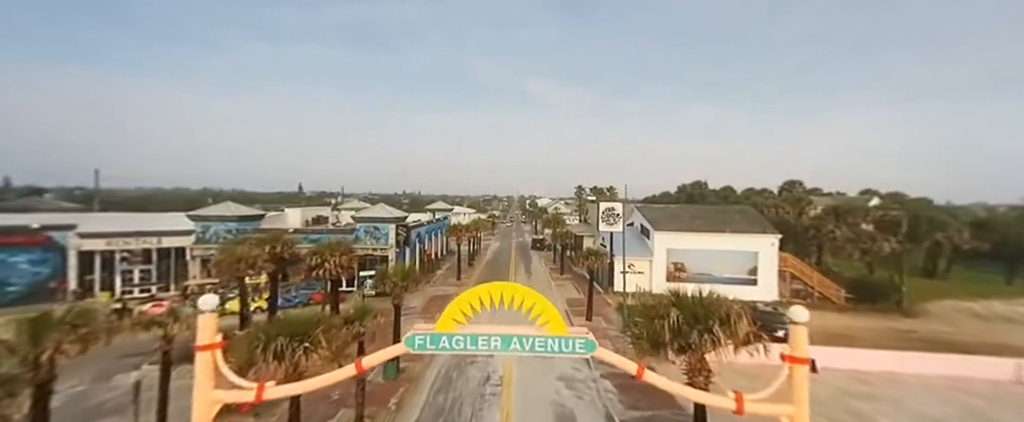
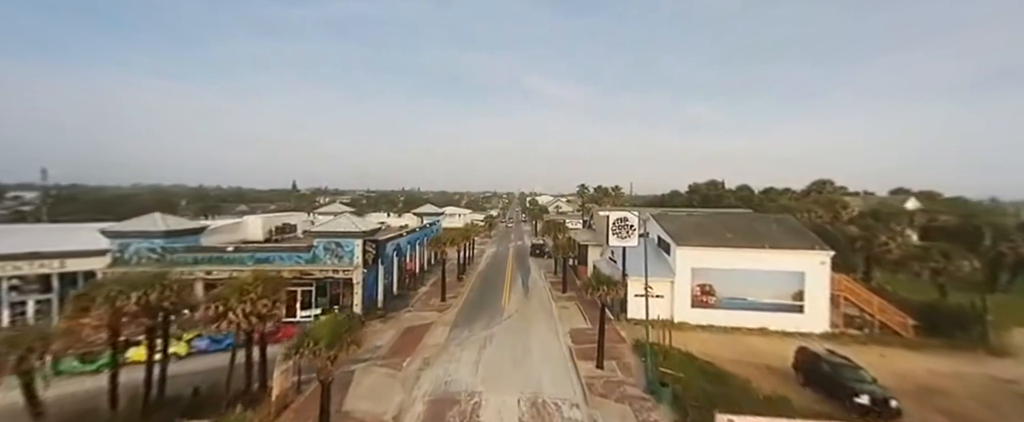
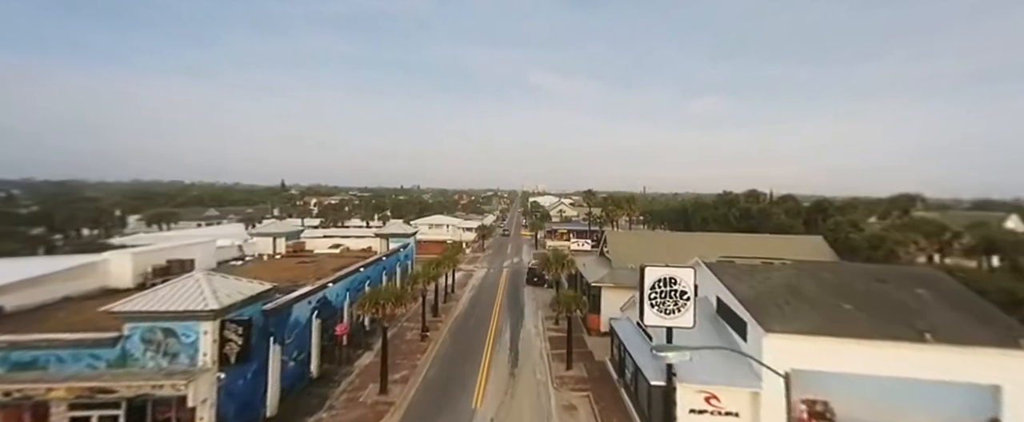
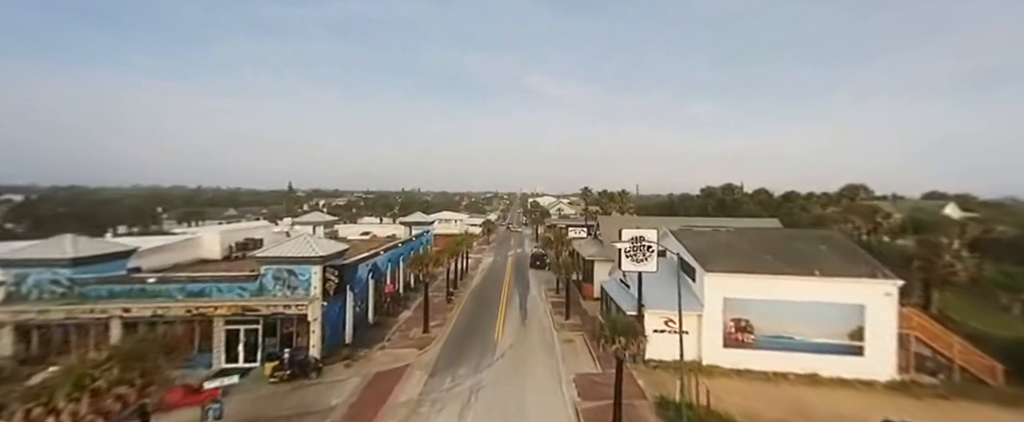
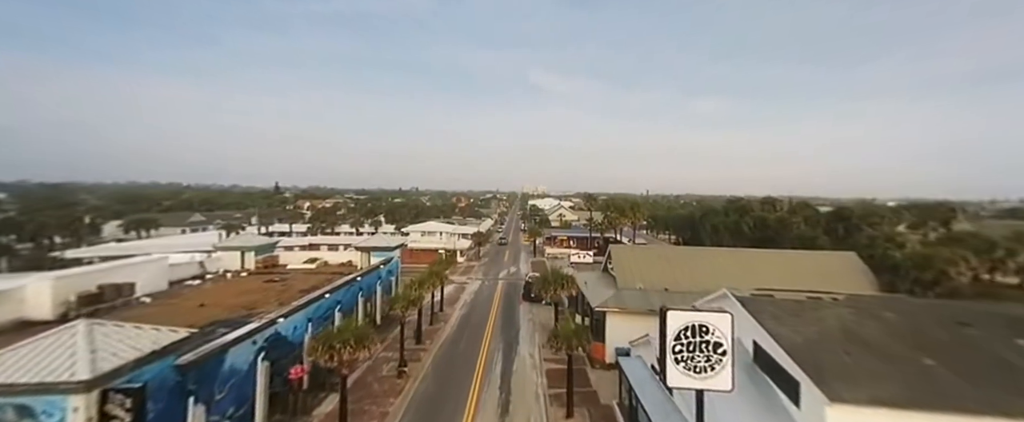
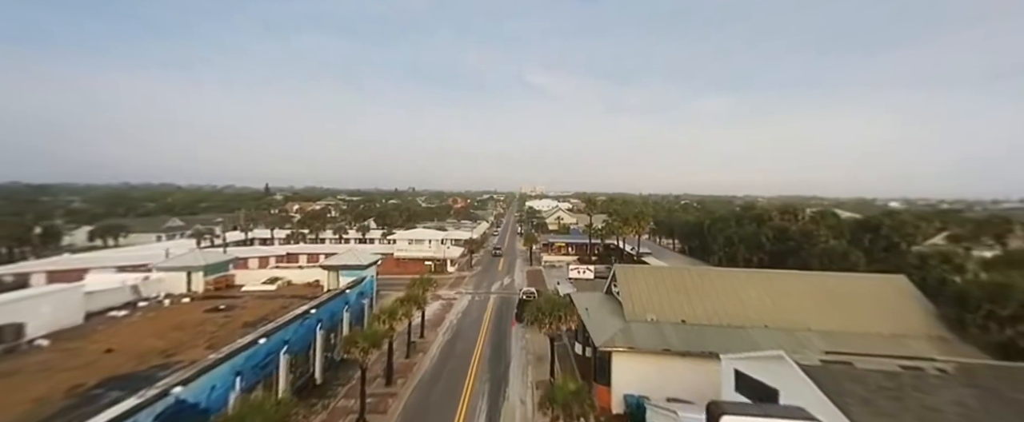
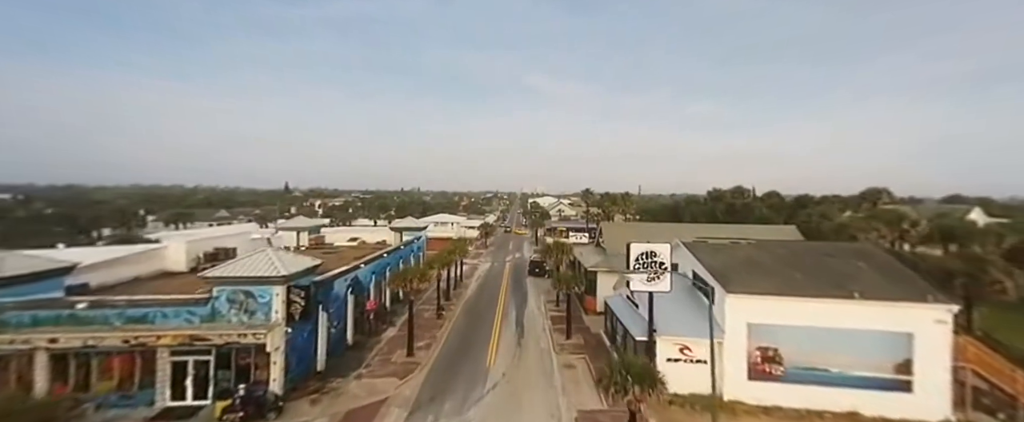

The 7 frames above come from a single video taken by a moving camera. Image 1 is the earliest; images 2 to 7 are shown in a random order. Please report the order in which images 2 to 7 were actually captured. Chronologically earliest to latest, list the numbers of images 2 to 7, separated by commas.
2, 4, 7, 3, 5, 6
